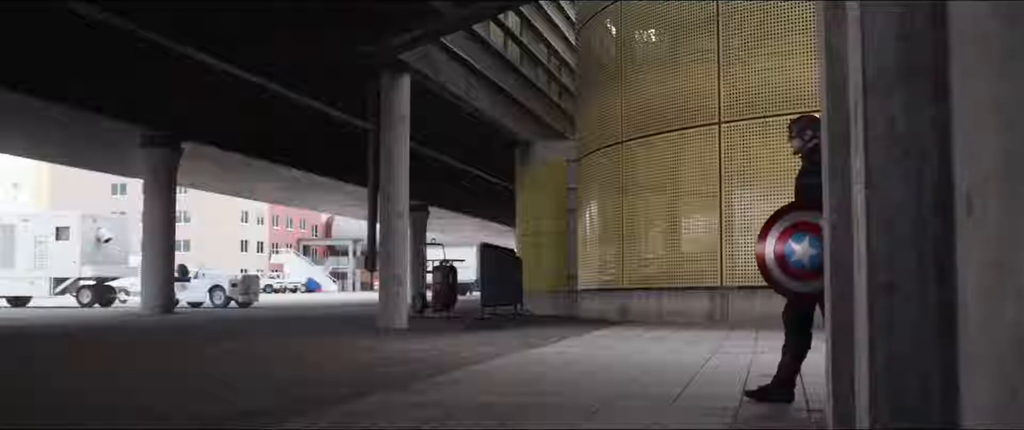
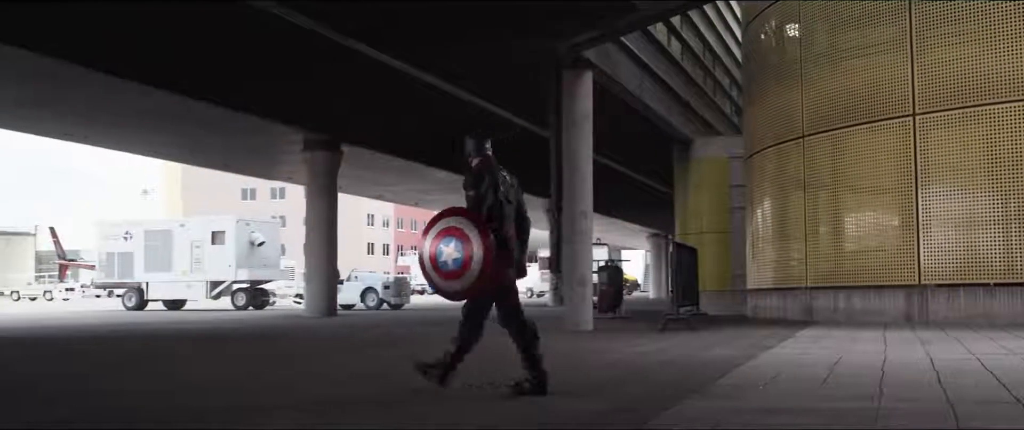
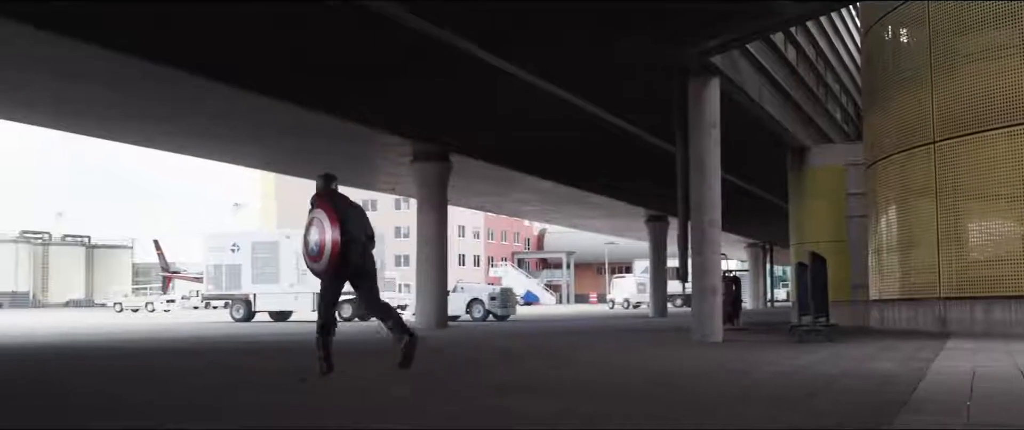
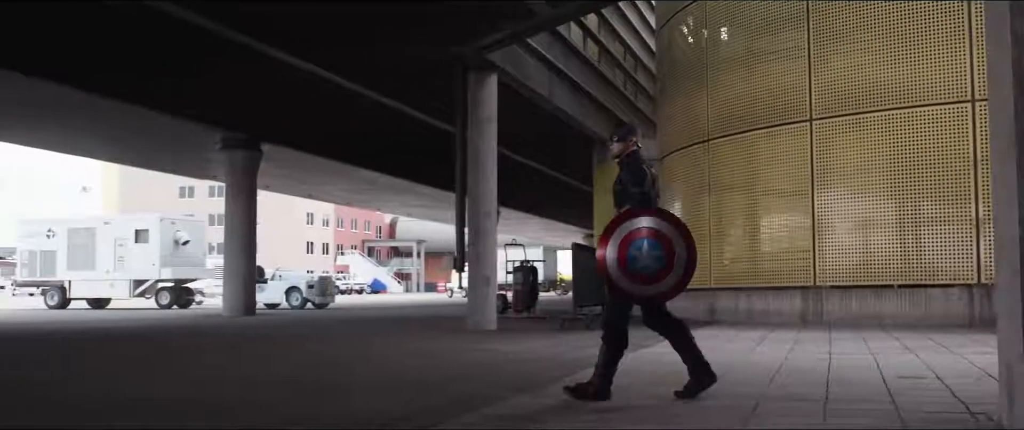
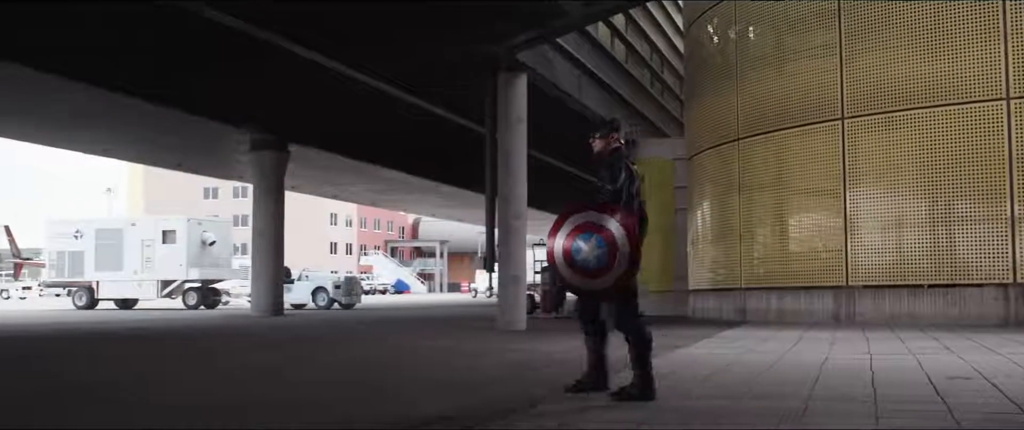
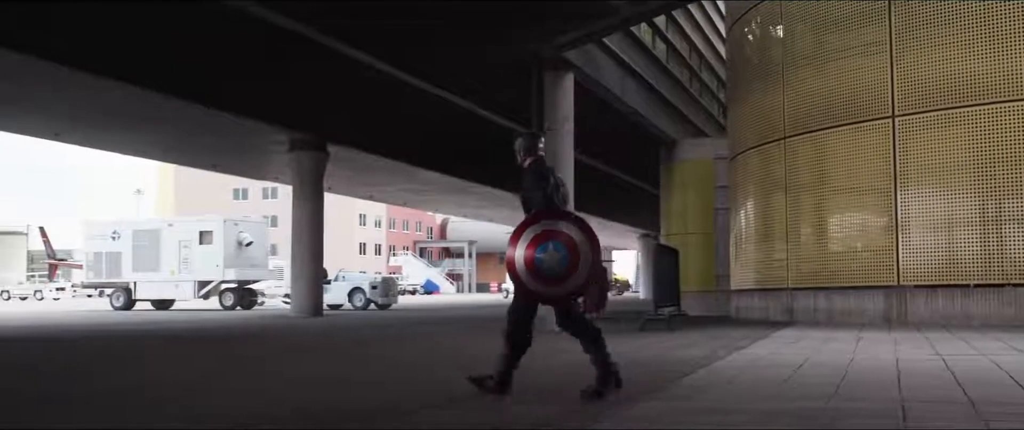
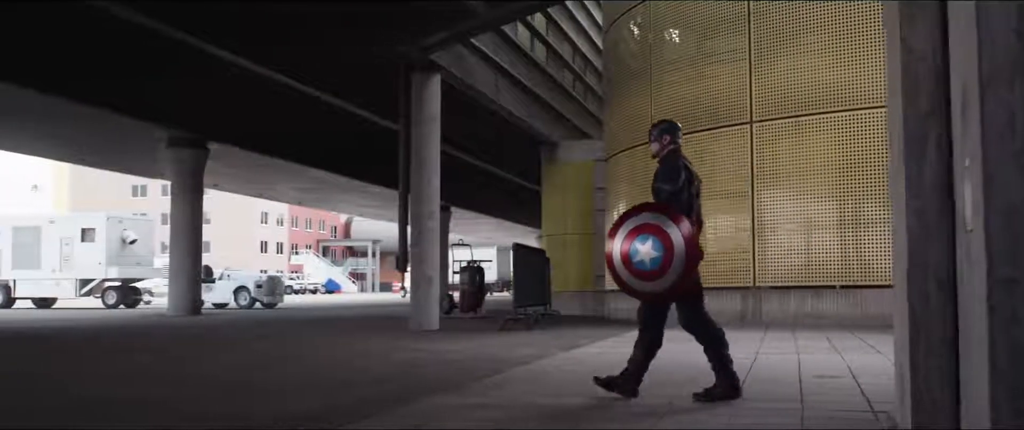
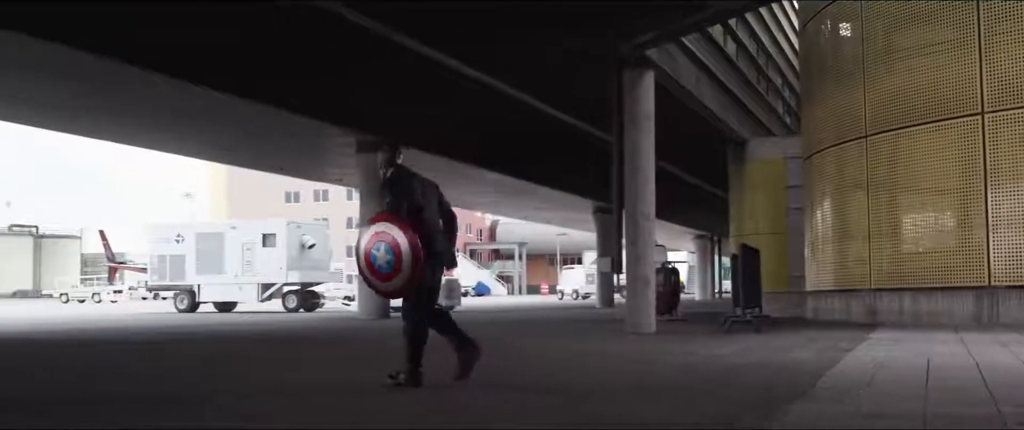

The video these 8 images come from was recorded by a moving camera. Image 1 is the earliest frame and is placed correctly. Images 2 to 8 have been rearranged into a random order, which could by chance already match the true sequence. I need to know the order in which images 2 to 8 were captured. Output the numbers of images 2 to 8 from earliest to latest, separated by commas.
7, 4, 5, 6, 2, 8, 3
